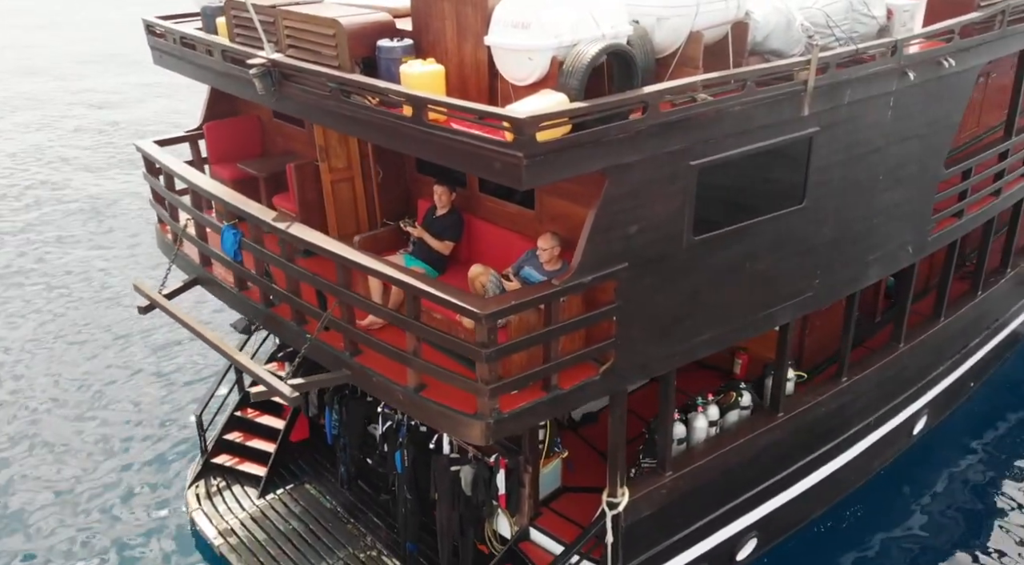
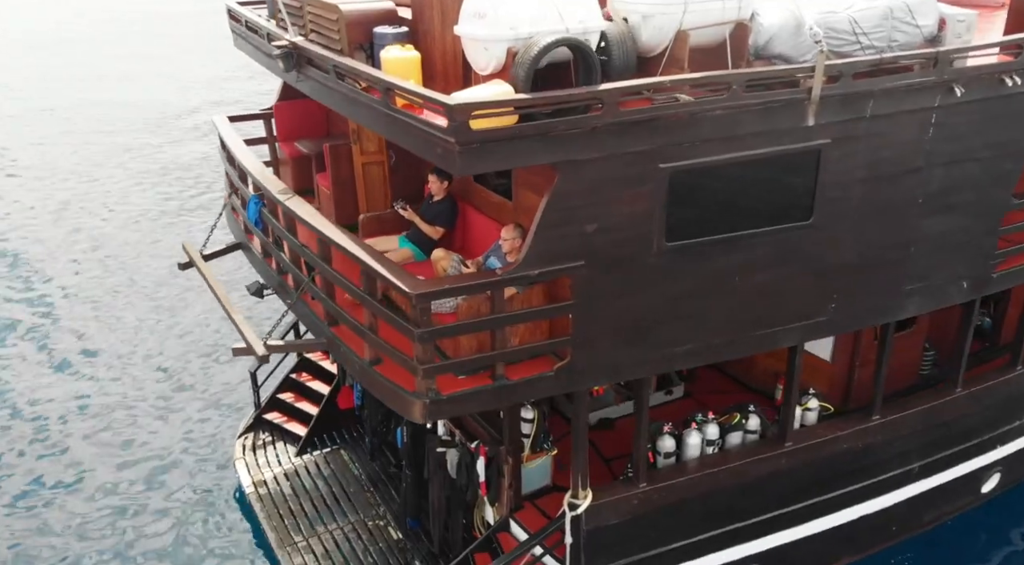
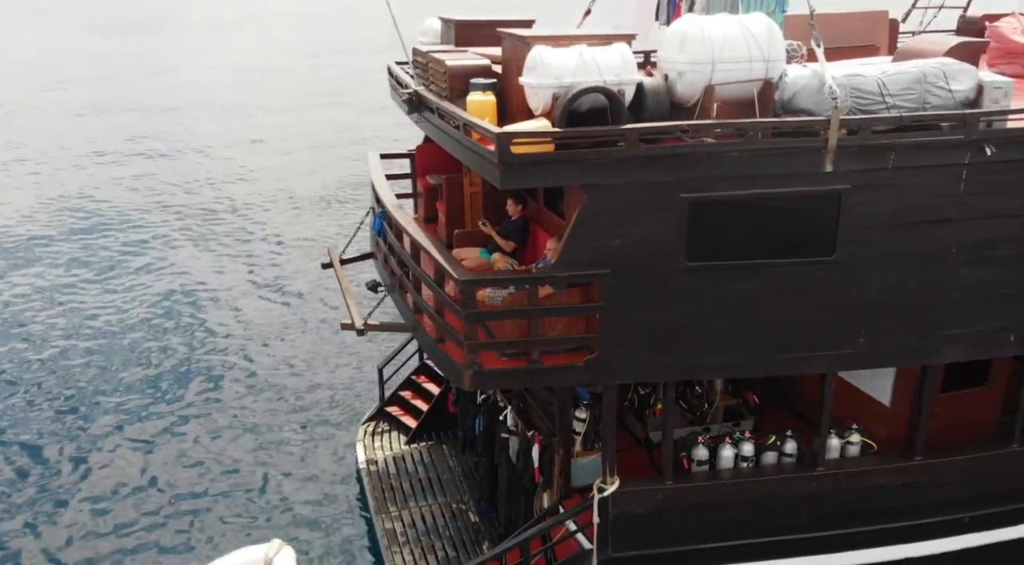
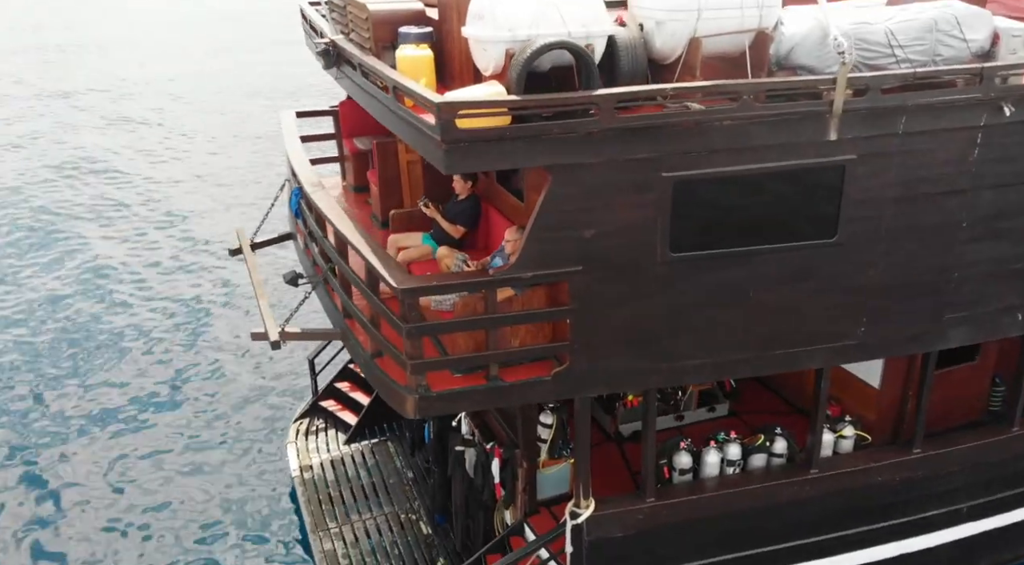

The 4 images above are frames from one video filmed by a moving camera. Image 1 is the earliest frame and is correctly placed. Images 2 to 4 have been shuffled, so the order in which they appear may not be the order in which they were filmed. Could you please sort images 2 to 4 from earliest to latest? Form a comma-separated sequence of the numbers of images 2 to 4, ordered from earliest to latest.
2, 4, 3
